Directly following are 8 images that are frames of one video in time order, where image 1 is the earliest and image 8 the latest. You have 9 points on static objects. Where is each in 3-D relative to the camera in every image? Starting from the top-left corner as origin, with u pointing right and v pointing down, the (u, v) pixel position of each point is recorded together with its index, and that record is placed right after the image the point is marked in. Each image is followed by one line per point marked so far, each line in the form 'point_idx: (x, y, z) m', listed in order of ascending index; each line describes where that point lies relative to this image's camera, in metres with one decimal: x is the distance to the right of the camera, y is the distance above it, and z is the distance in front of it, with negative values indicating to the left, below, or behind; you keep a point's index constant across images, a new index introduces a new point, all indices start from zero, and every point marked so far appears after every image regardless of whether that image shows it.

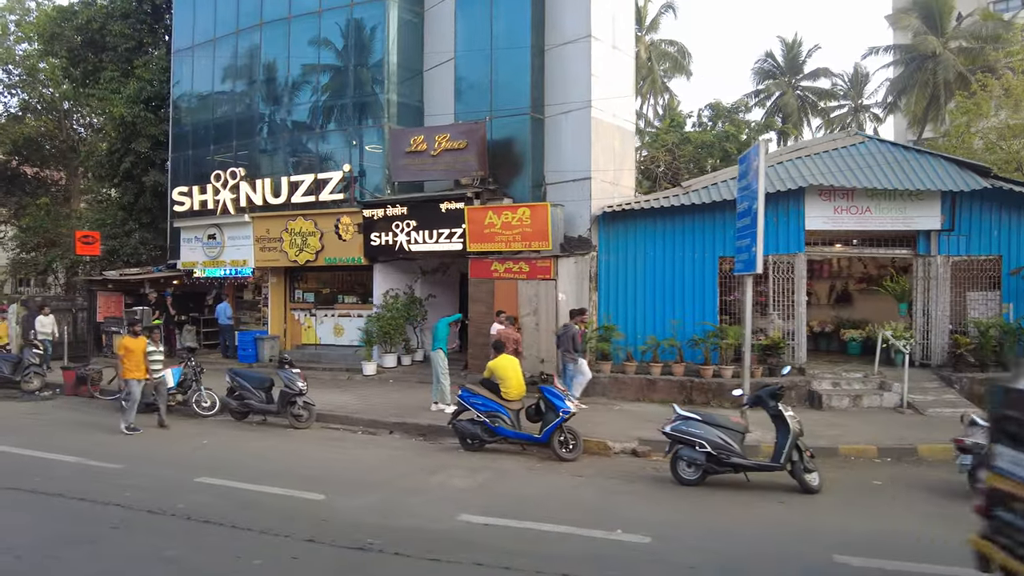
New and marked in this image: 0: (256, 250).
0: (-7.0, +1.0, +17.1) m
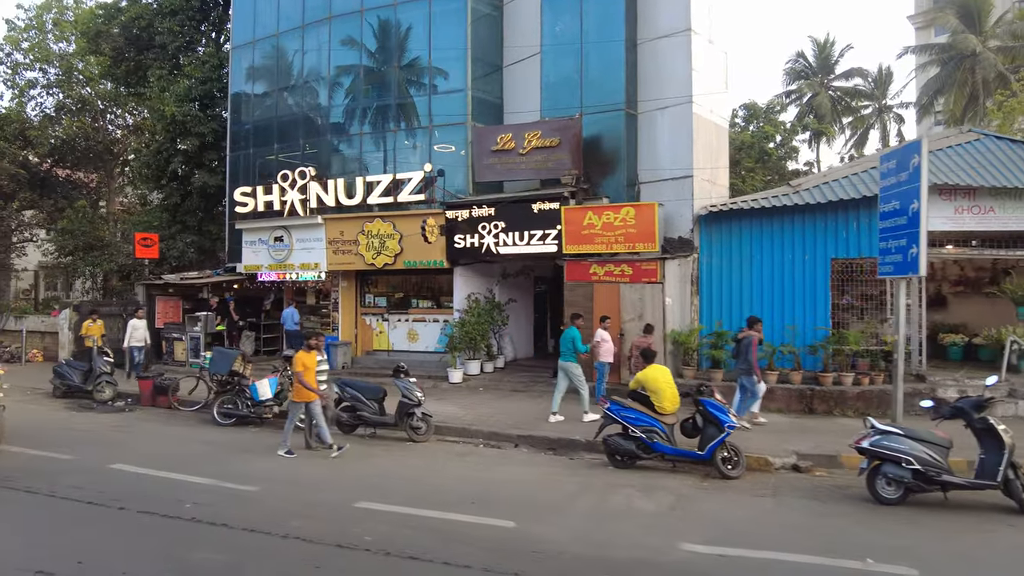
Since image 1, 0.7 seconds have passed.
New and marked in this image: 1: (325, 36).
0: (-4.9, +0.9, +16.5) m
1: (-5.6, +6.8, +17.2) m
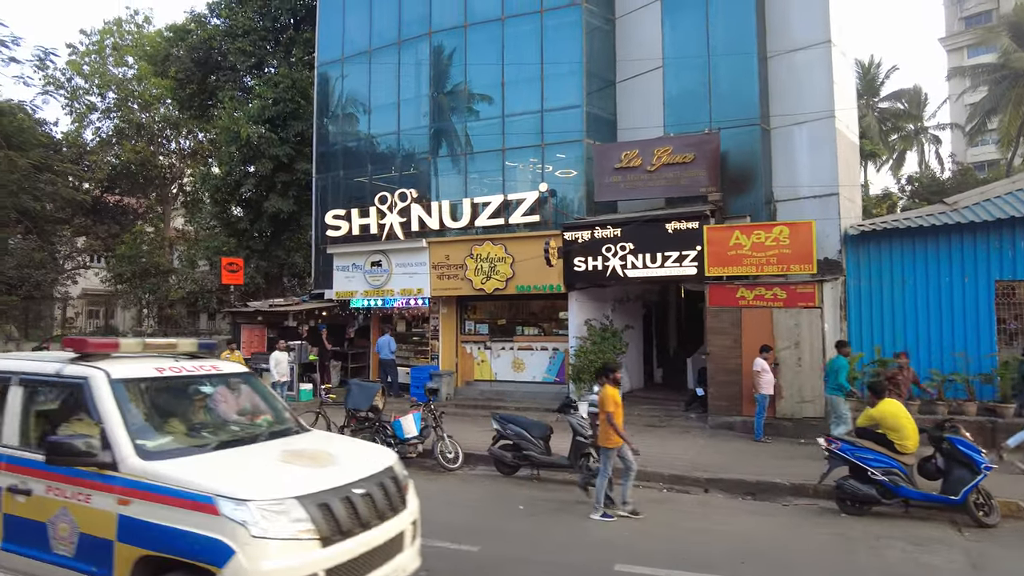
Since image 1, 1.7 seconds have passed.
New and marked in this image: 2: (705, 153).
0: (-2.0, +0.2, +15.6) m
1: (-2.8, +6.1, +16.5) m
2: (+4.2, +2.9, +13.4) m
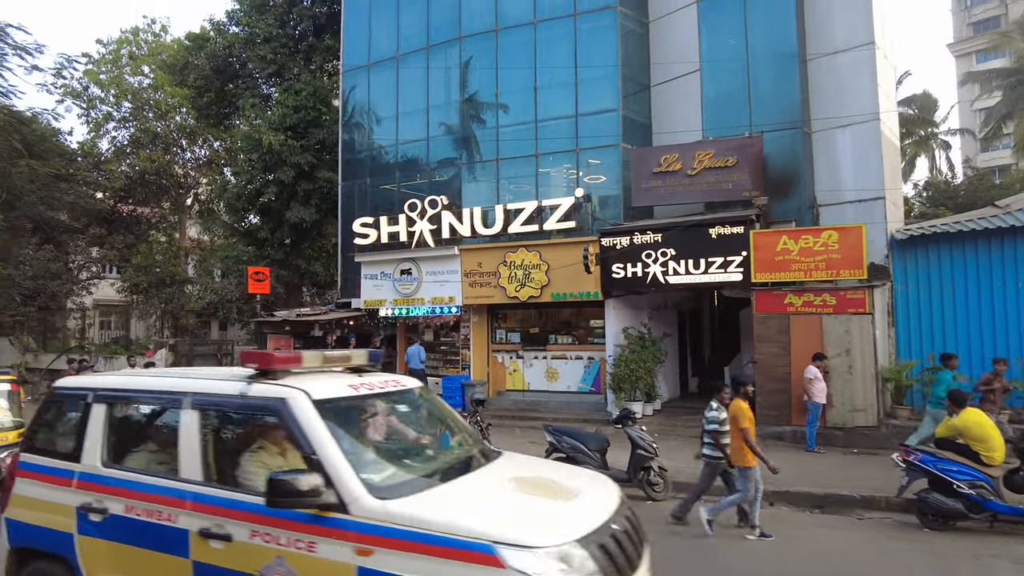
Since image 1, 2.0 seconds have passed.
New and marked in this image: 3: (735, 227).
0: (-1.2, 0.0, +15.3) m
1: (-2.0, +5.9, +16.3) m
2: (+5.0, +2.8, +13.1) m
3: (+4.6, +1.2, +12.8) m
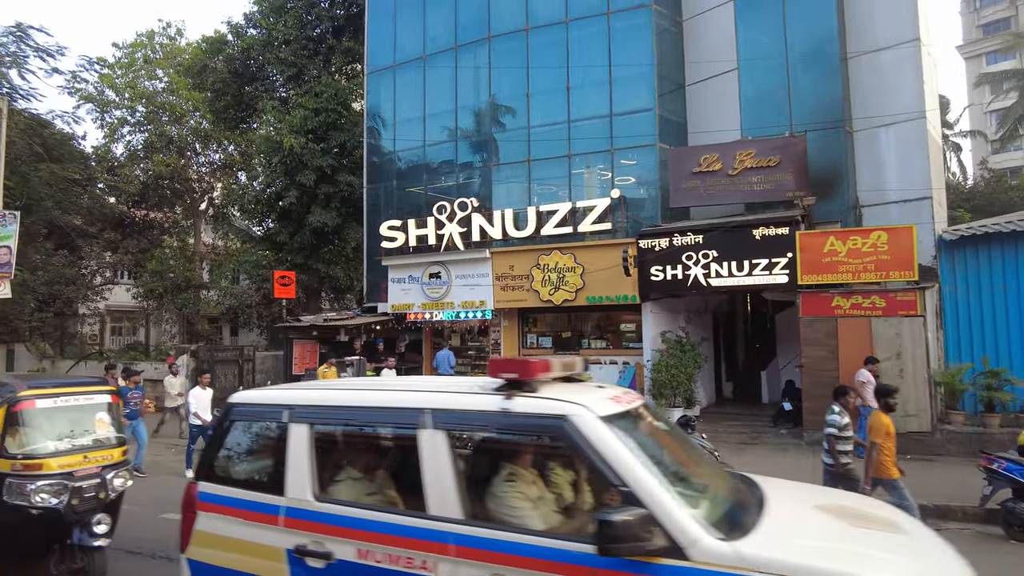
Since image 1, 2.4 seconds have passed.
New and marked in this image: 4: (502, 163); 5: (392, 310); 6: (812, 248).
0: (-0.4, 0.0, +15.0) m
1: (-1.3, +5.8, +16.1) m
2: (+5.7, +2.7, +12.8) m
3: (+5.3, +1.2, +12.5) m
4: (-0.1, +3.1, +15.4) m
5: (-3.2, -0.6, +16.3) m
6: (+5.8, +0.8, +12.1) m
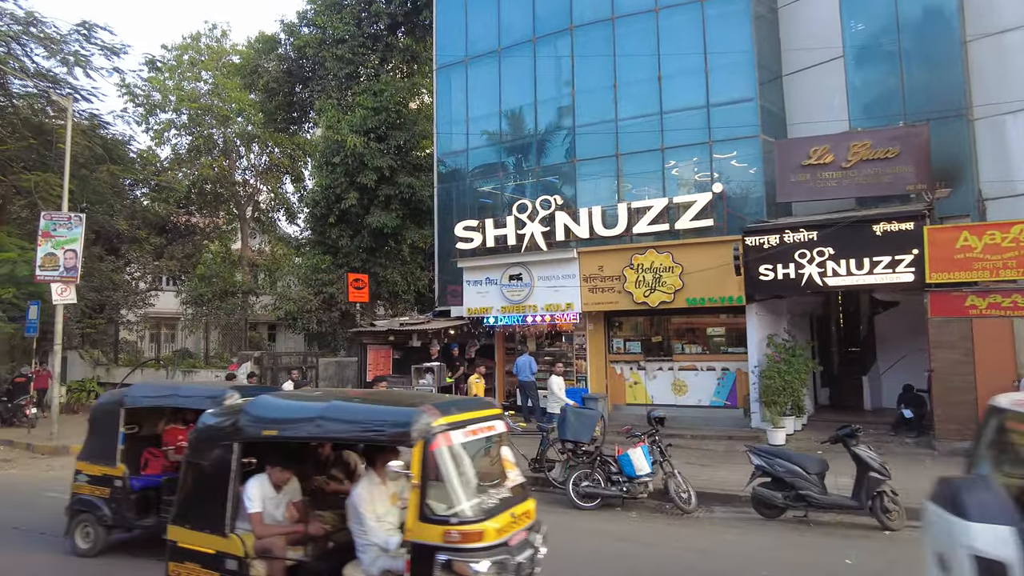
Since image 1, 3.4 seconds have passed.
0: (+1.6, -0.1, +14.2) m
1: (+0.7, +5.7, +15.3) m
2: (+7.7, +2.7, +12.0) m
3: (+7.3, +1.2, +11.6) m
4: (+1.9, +3.1, +14.6) m
5: (-1.1, -0.6, +15.6) m
6: (+7.8, +0.8, +11.2) m
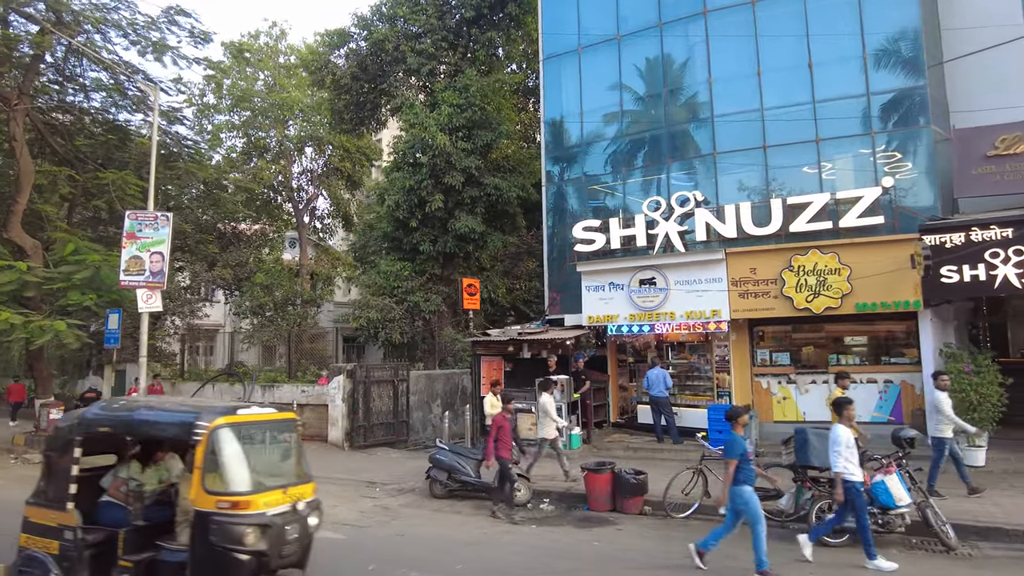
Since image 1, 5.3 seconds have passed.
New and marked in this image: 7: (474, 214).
0: (+4.5, -0.2, +12.9) m
1: (+3.6, +5.6, +14.2) m
2: (+10.6, +2.7, +10.7) m
3: (+10.2, +1.2, +10.3) m
4: (+4.8, +3.0, +13.4) m
5: (+1.7, -0.8, +14.3) m
6: (+10.7, +0.8, +10.0) m
7: (-1.2, +2.3, +19.0) m
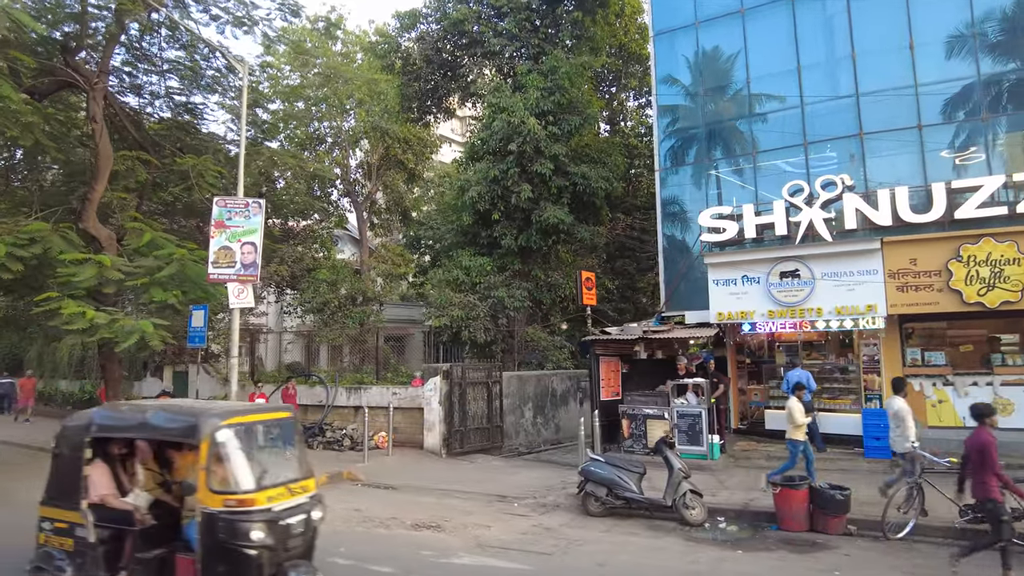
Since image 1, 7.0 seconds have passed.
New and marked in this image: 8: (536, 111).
0: (+7.0, -0.1, +11.7) m
1: (+6.1, +5.7, +13.0) m
2: (+13.1, +2.8, +9.5) m
3: (+12.7, +1.3, +9.1) m
4: (+7.3, +3.1, +12.2) m
5: (+4.3, -0.6, +13.1) m
6: (+13.2, +0.9, +8.7) m
7: (+1.4, +2.4, +17.8) m
8: (+0.6, +5.0, +17.5) m
